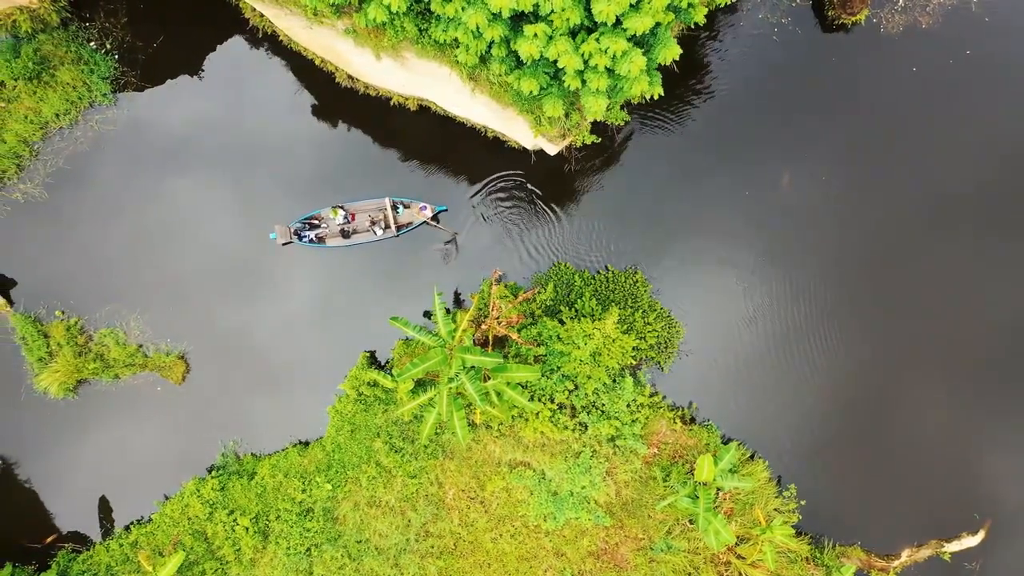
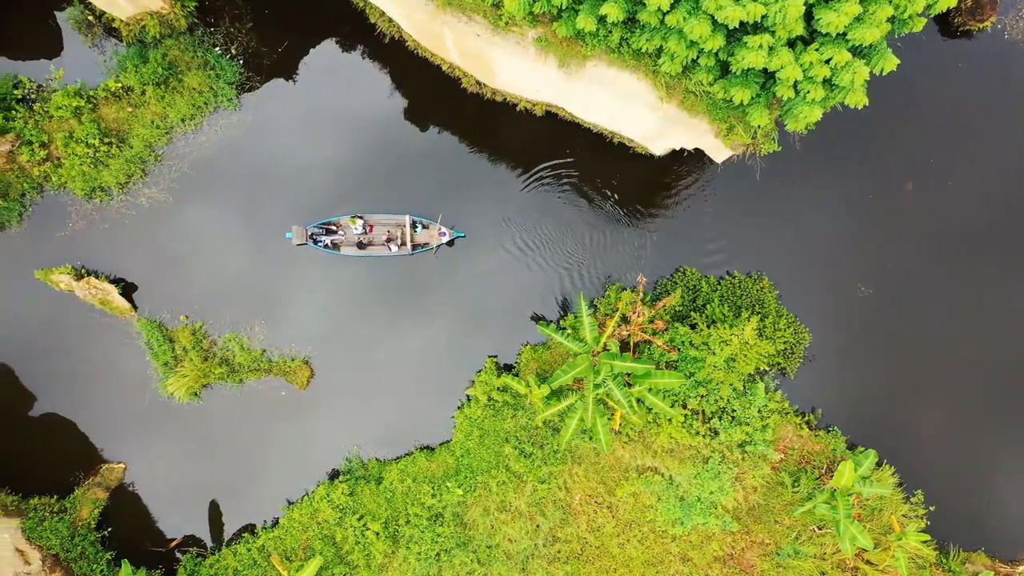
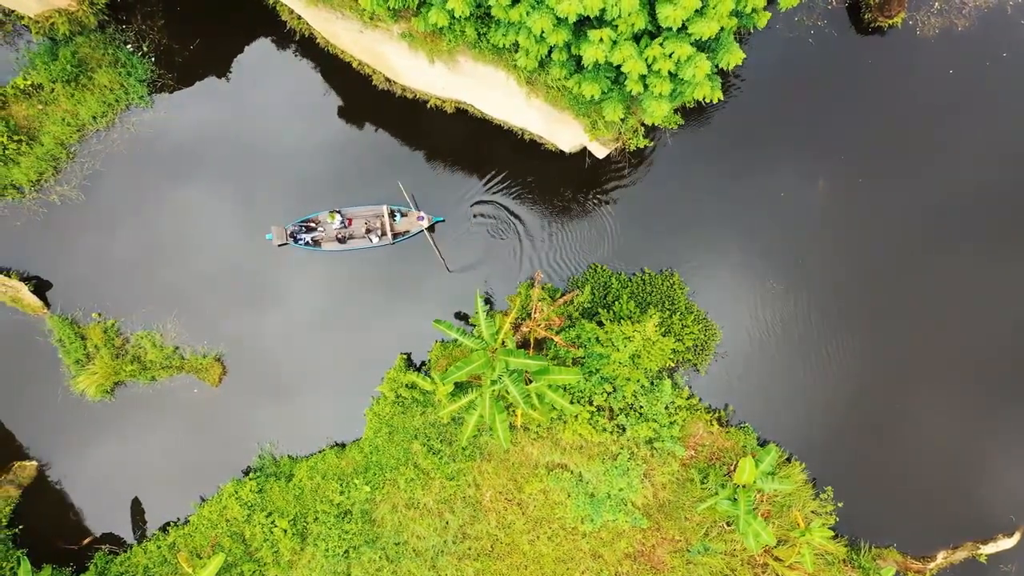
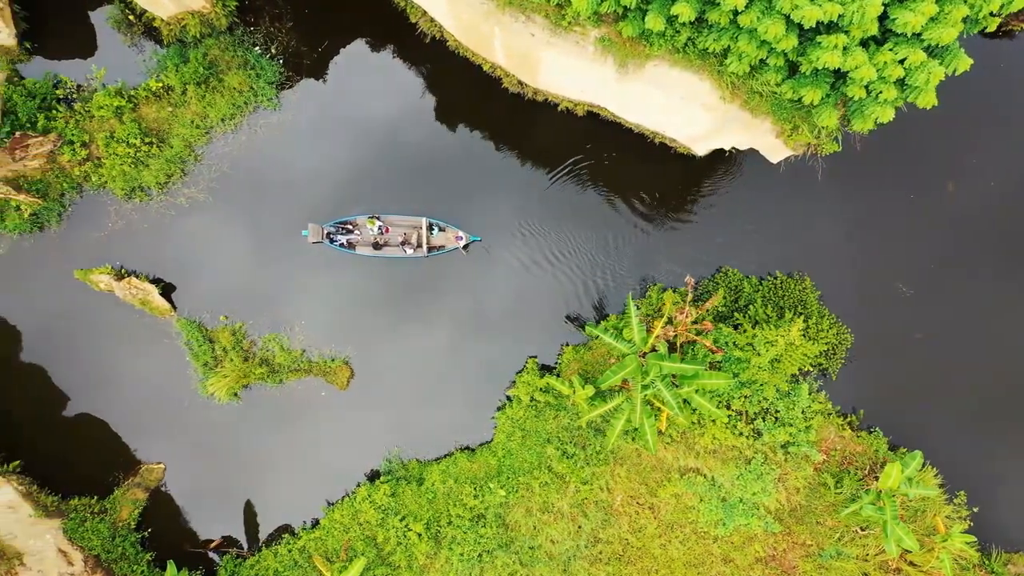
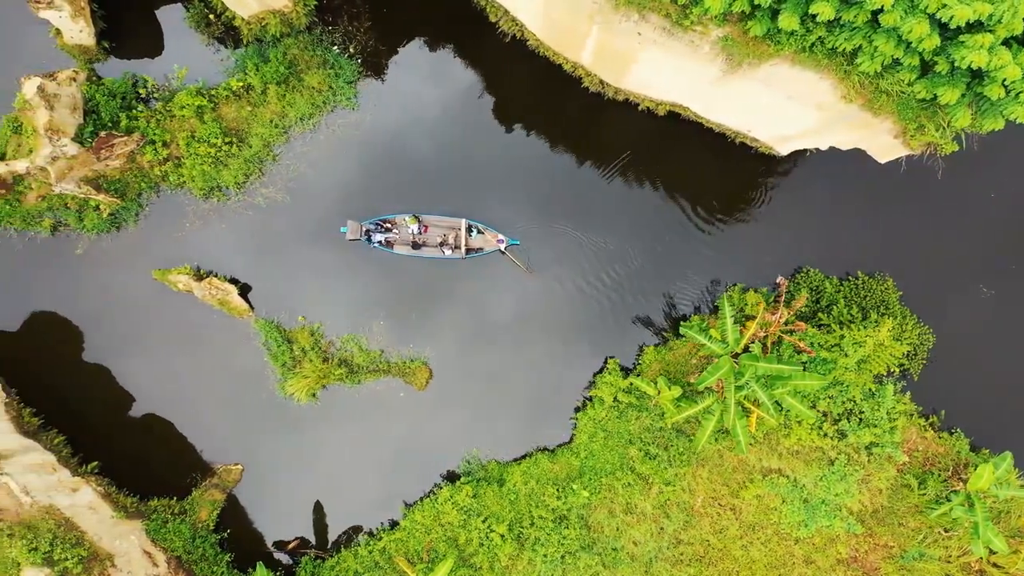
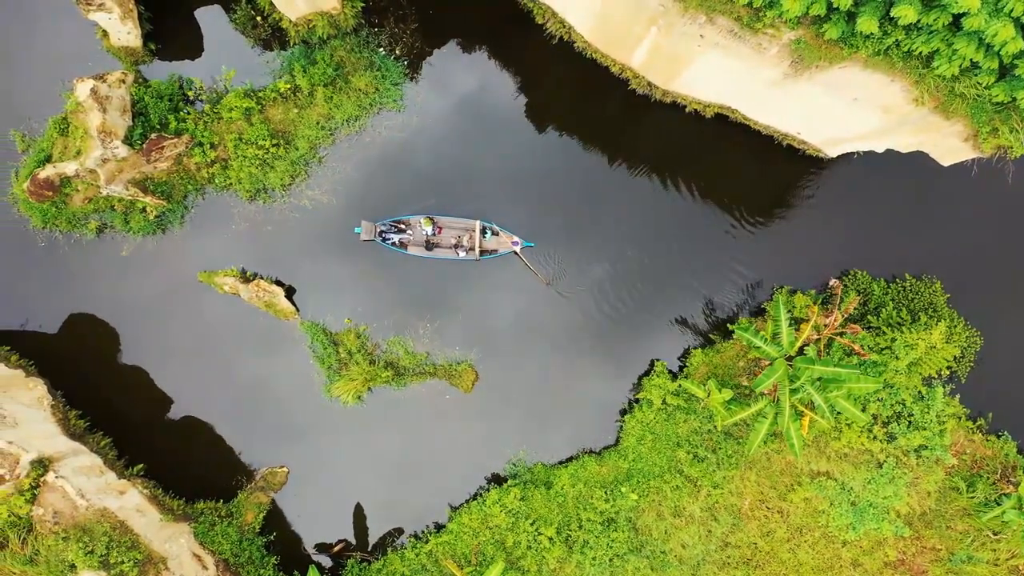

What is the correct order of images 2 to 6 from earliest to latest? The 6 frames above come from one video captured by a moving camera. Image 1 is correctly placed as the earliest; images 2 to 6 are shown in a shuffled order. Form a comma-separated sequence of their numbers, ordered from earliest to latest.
3, 2, 4, 5, 6
